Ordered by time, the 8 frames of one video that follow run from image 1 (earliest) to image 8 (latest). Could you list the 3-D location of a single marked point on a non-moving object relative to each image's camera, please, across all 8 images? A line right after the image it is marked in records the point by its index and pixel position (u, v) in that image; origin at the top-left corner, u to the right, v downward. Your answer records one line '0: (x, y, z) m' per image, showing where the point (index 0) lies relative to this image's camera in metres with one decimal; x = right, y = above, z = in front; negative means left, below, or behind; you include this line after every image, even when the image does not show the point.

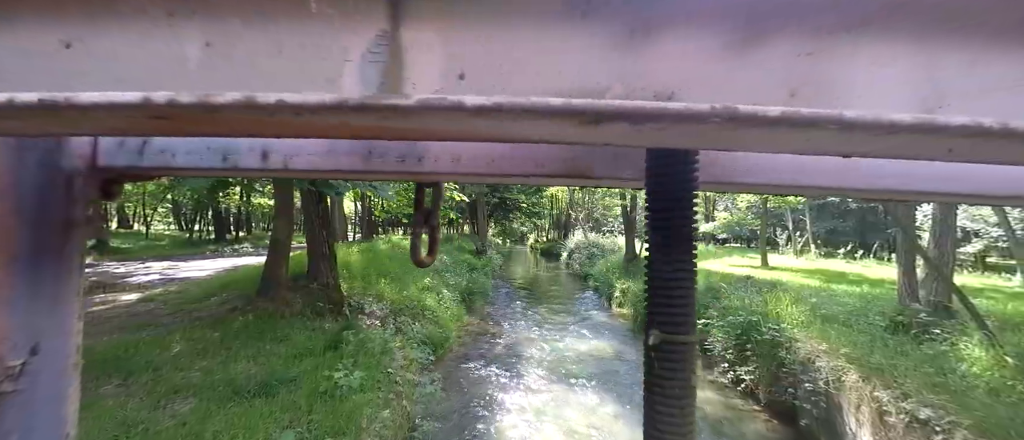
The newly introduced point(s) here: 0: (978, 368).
0: (+4.5, -1.4, +3.6) m
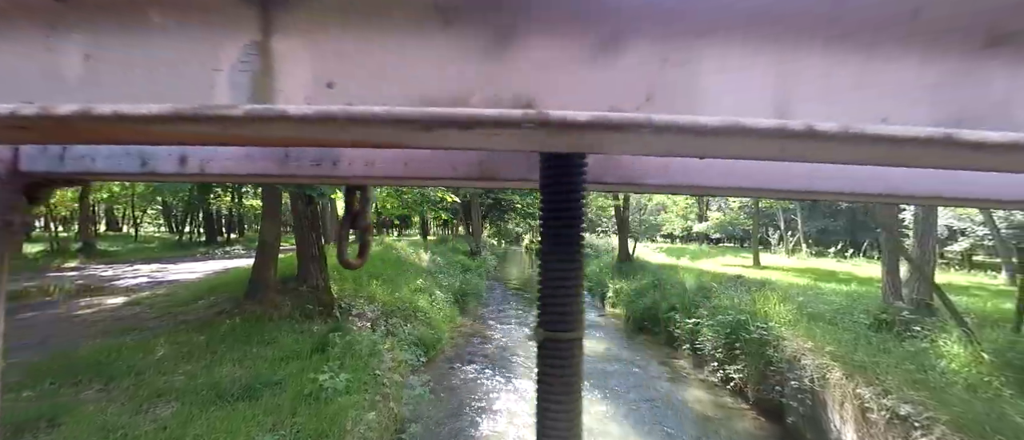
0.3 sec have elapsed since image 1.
0: (+4.4, -1.4, +3.7) m
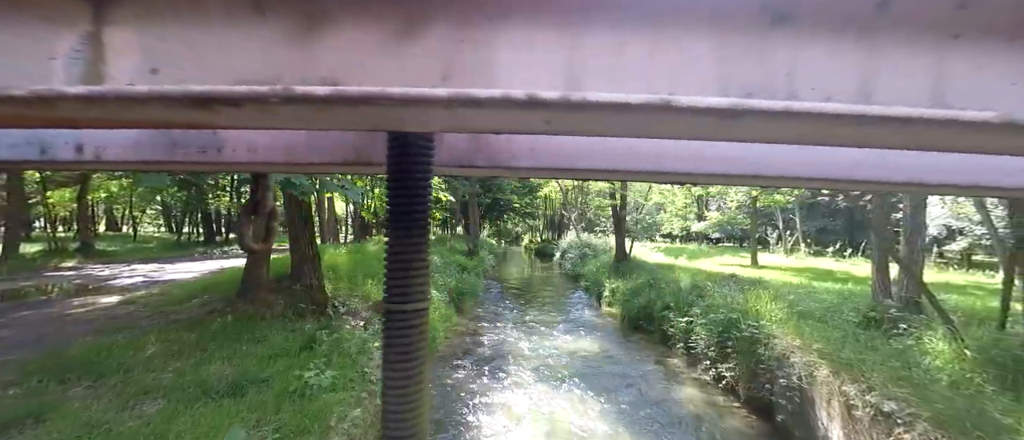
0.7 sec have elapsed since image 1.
0: (+4.2, -1.4, +3.7) m
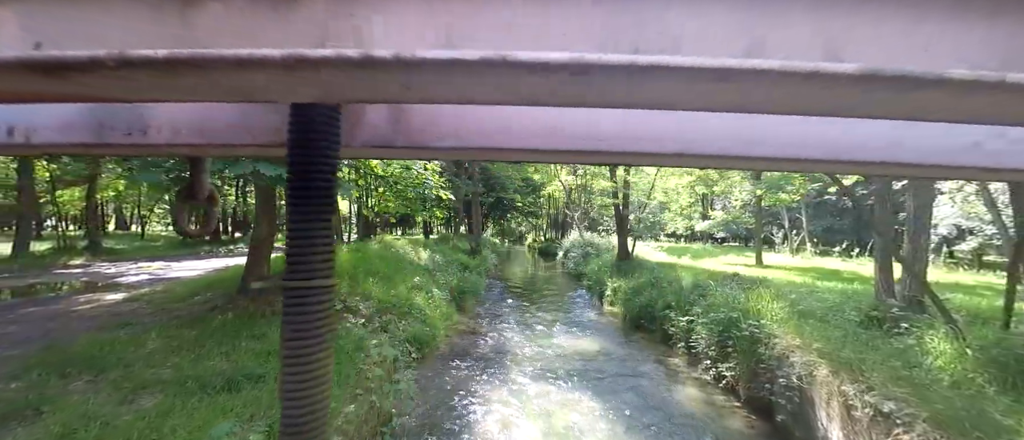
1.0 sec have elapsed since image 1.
0: (+4.2, -1.4, +3.6) m
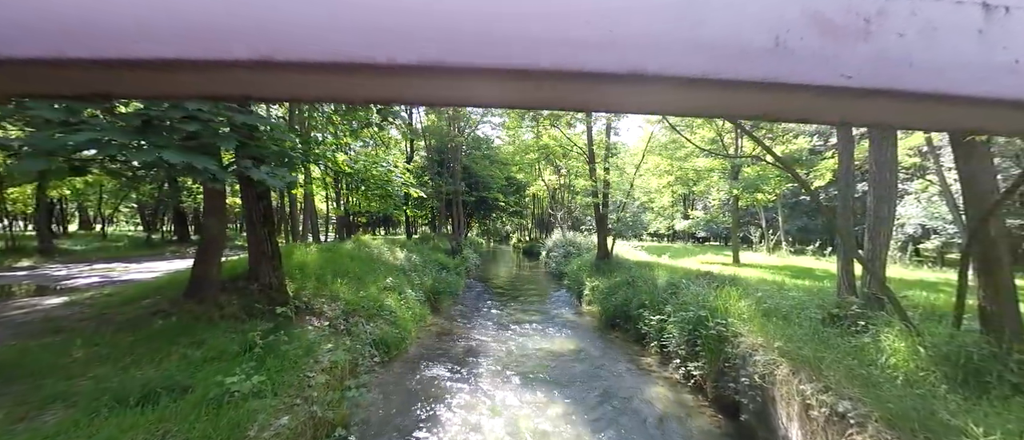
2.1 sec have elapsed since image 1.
0: (+3.7, -1.3, +3.6) m
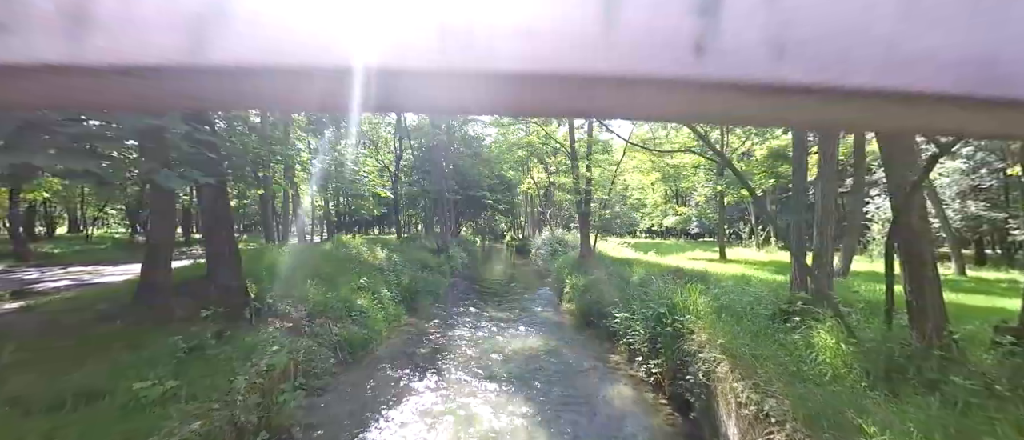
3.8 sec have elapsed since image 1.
0: (+3.0, -1.3, +3.6) m
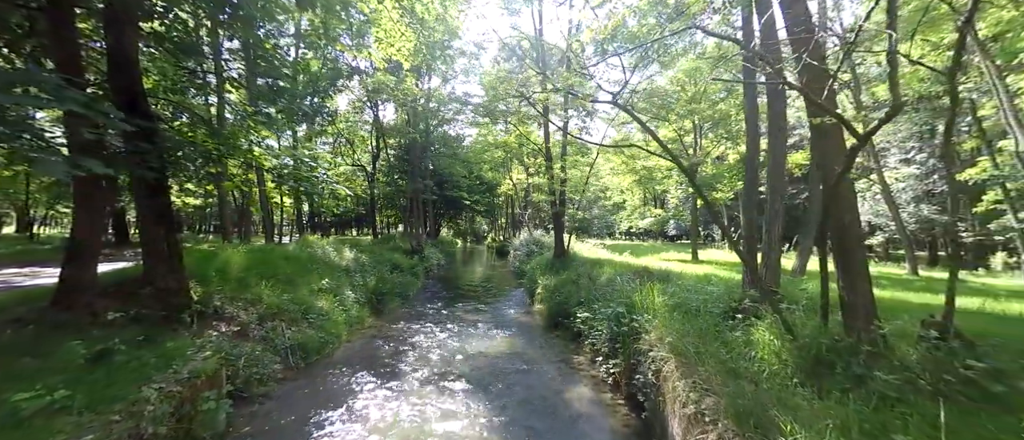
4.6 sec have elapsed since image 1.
0: (+2.4, -1.3, +3.5) m
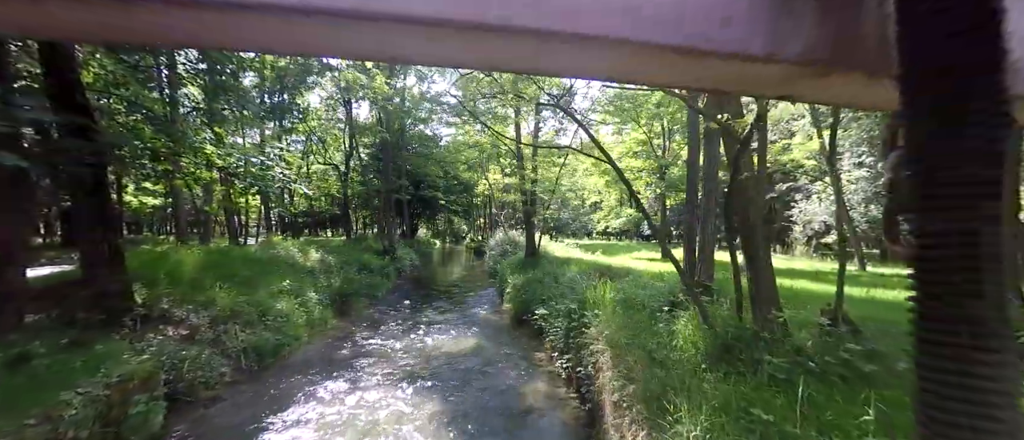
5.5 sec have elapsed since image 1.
0: (+1.8, -1.2, +3.8) m
